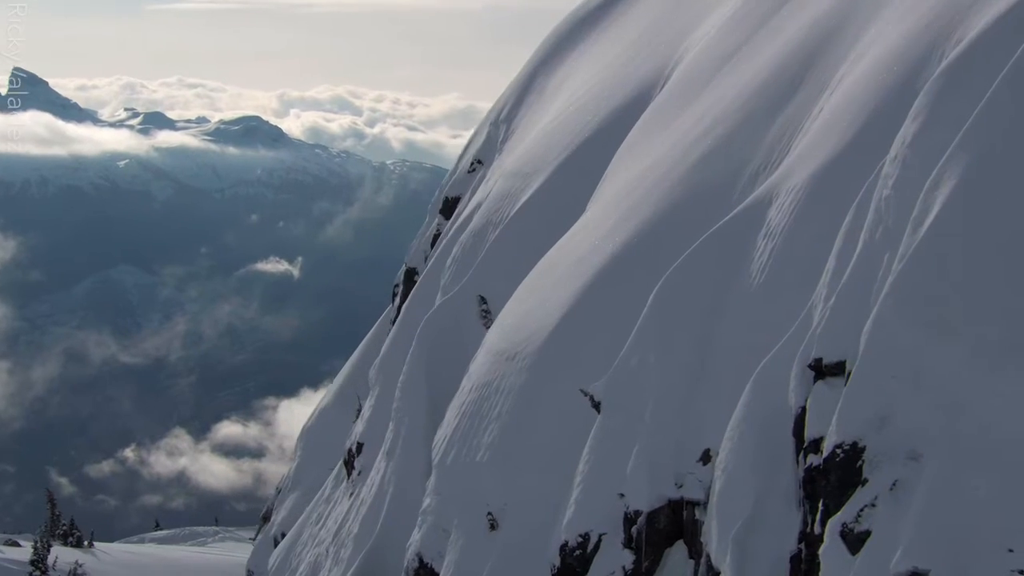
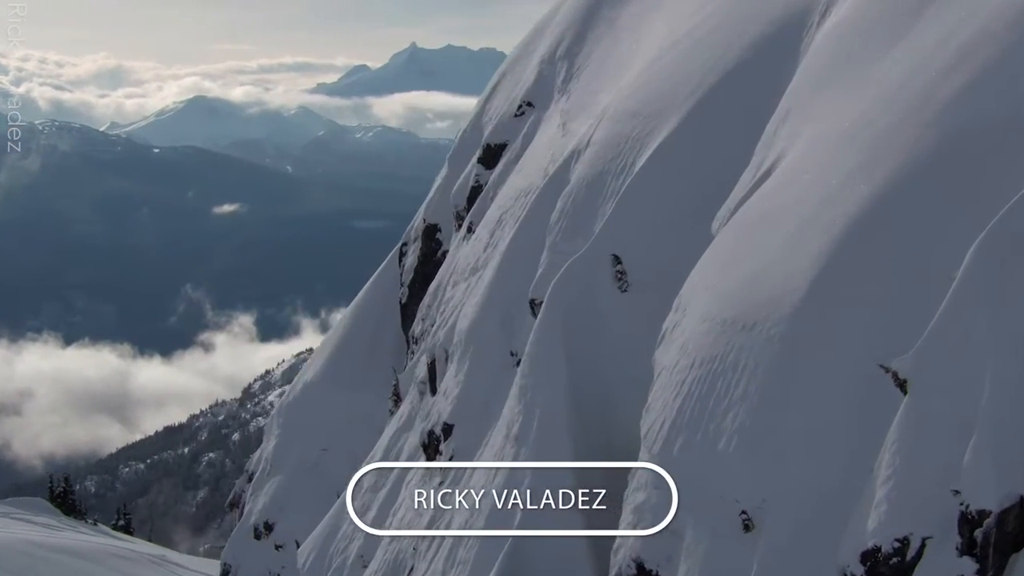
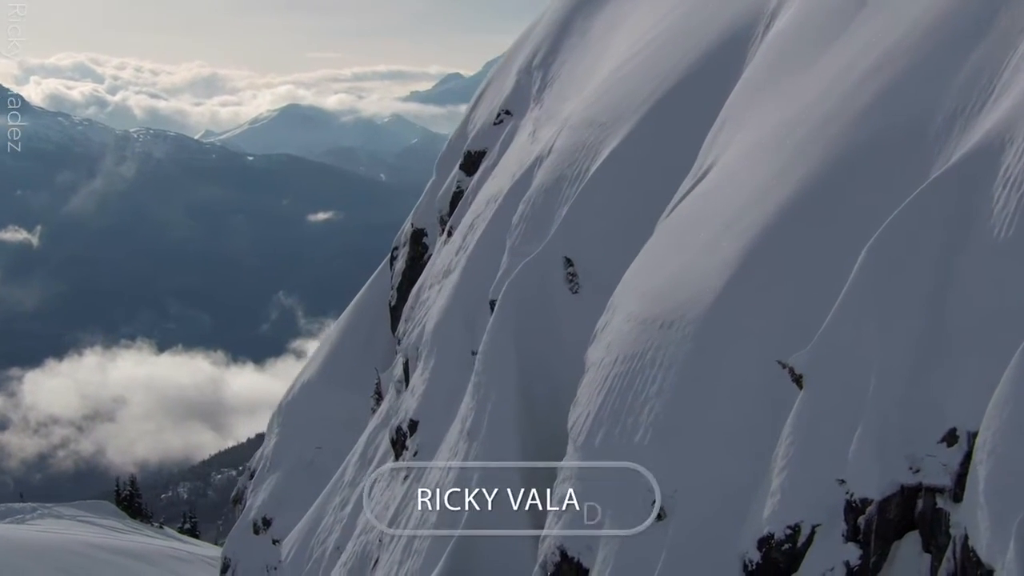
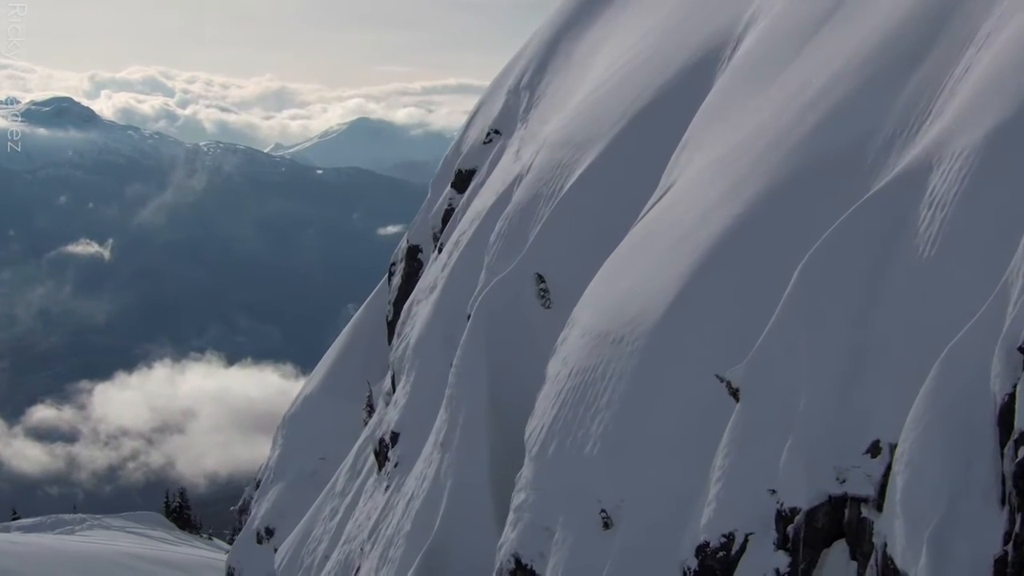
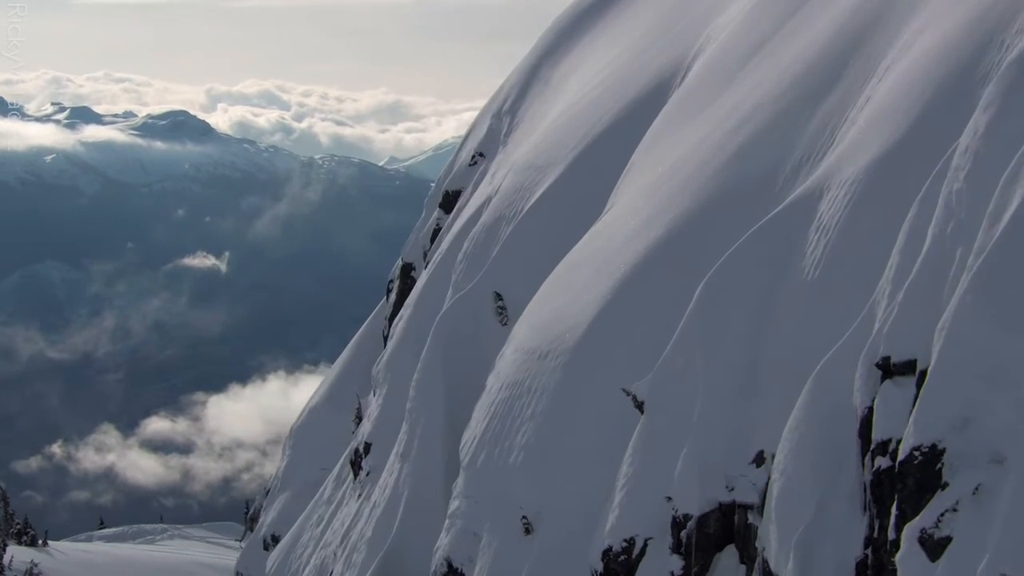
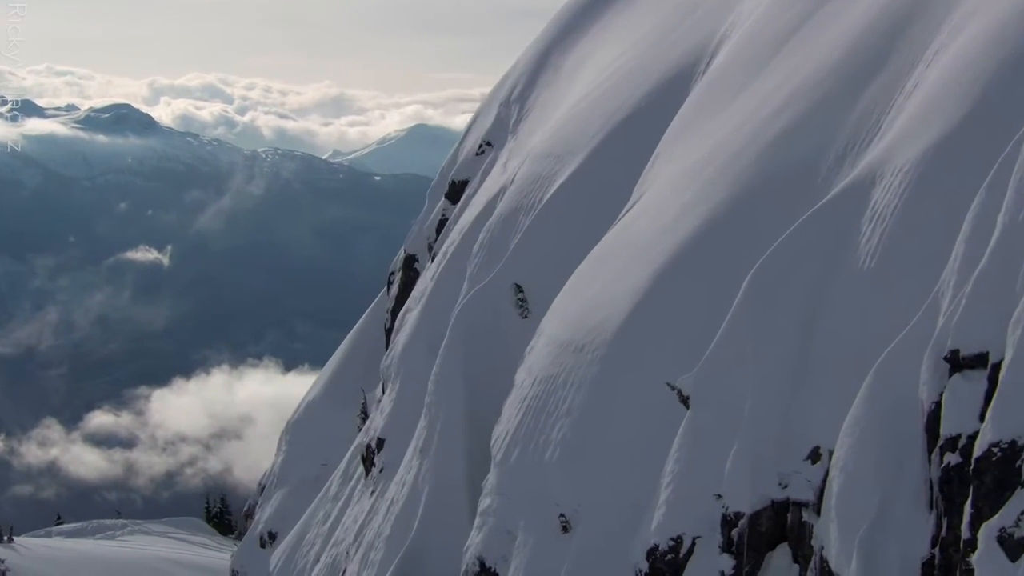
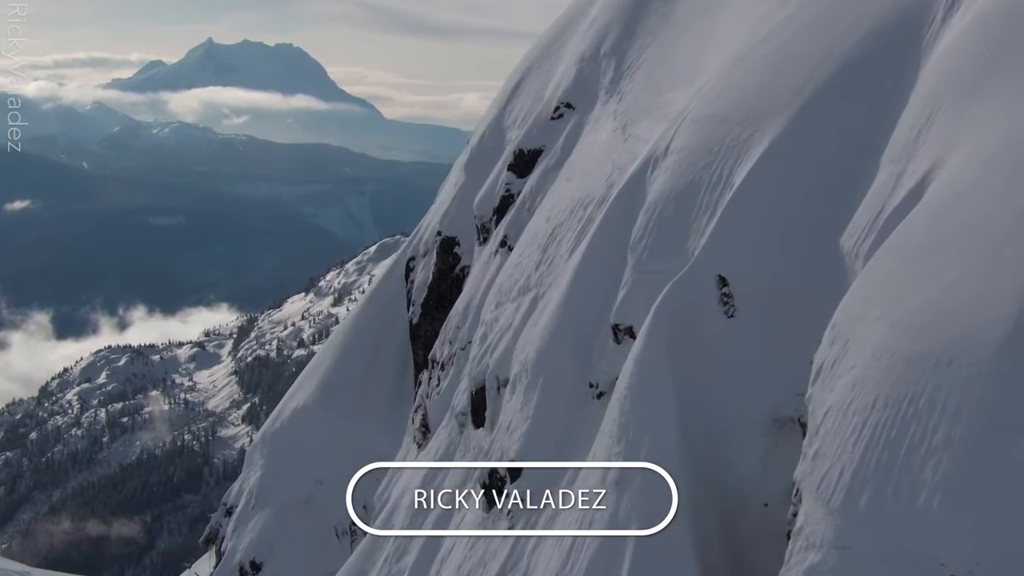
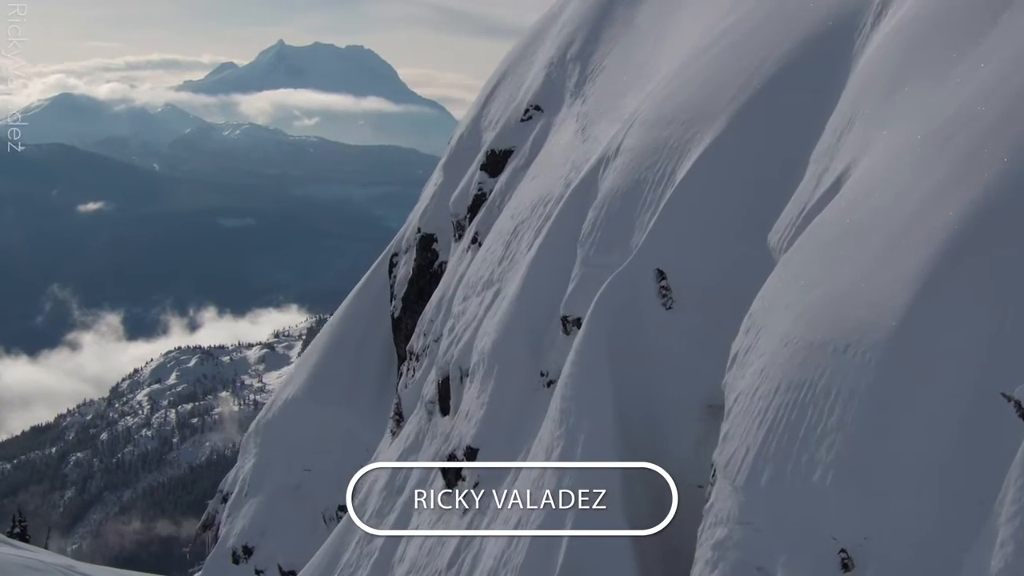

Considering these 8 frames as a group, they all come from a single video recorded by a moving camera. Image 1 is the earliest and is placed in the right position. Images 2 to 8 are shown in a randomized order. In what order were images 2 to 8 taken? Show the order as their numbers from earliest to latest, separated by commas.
5, 6, 4, 3, 2, 8, 7
